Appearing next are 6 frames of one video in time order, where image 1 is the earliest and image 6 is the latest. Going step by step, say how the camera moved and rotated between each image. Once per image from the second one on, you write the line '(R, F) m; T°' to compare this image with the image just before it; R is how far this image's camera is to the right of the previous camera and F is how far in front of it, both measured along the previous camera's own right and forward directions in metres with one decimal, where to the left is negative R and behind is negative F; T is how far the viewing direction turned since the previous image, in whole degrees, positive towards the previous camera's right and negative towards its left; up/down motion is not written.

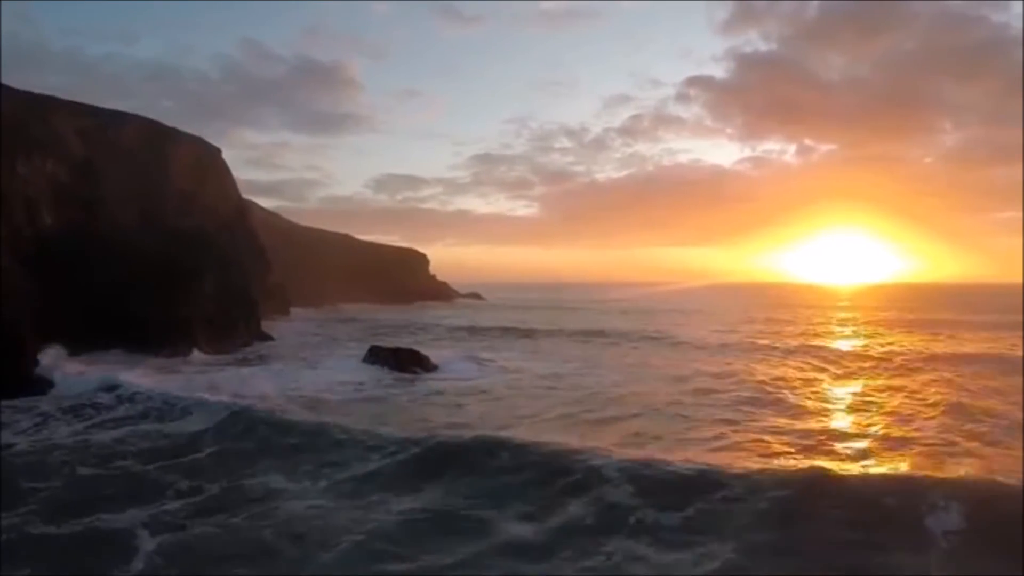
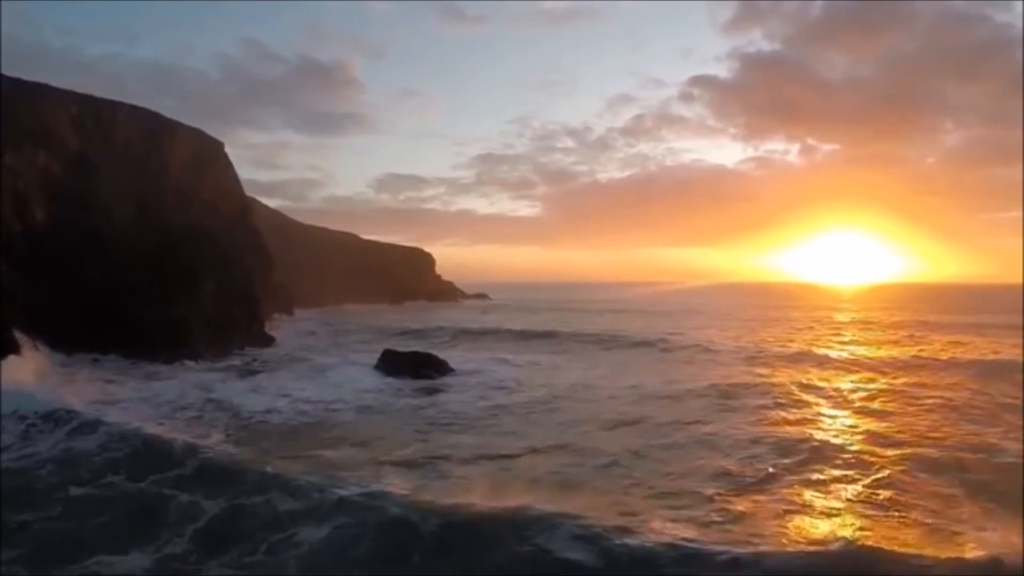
(-0.4, +1.0) m; 0°
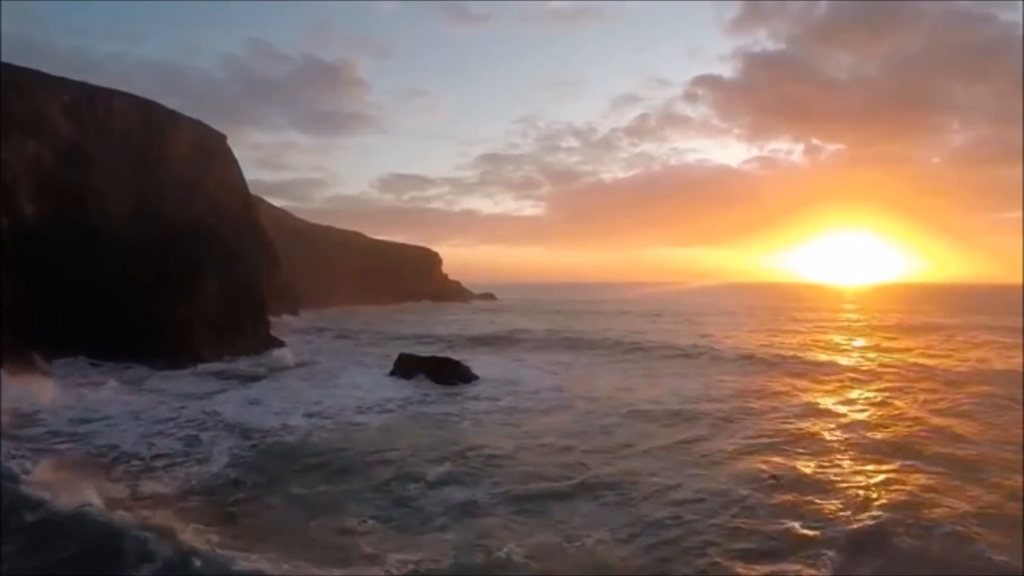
(-0.4, +1.1) m; 0°
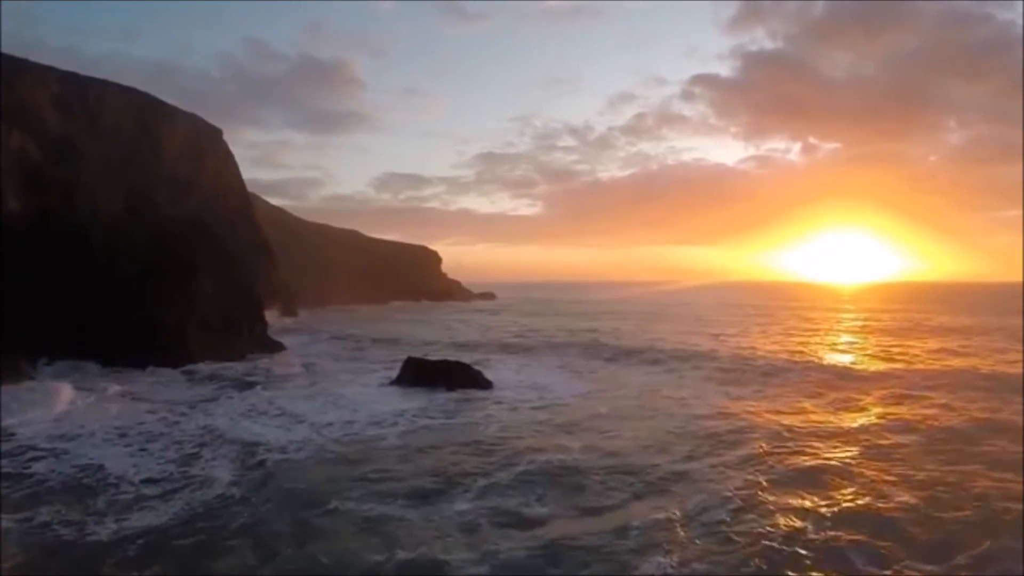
(-0.3, +0.8) m; 0°
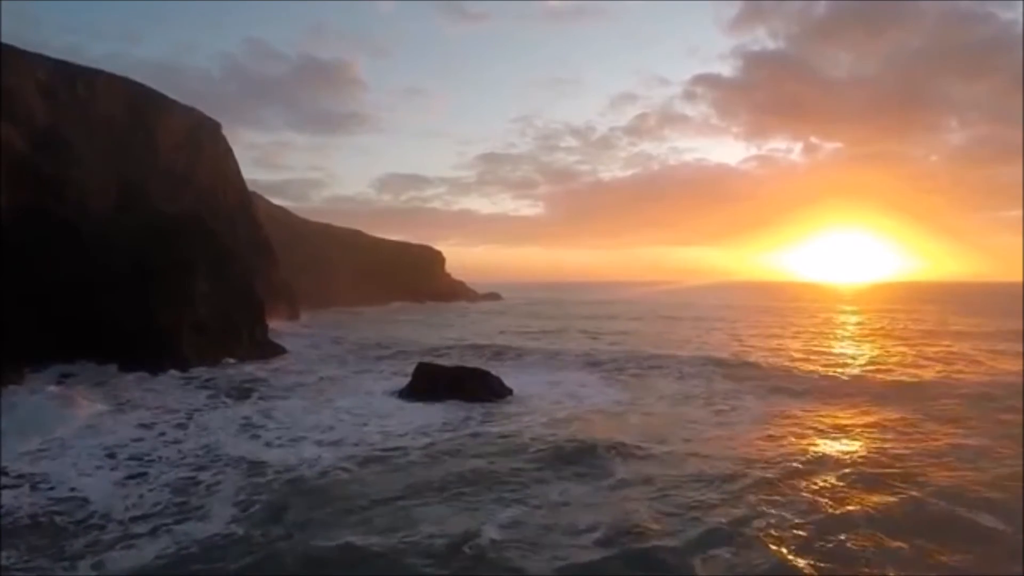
(-0.3, +1.0) m; 0°
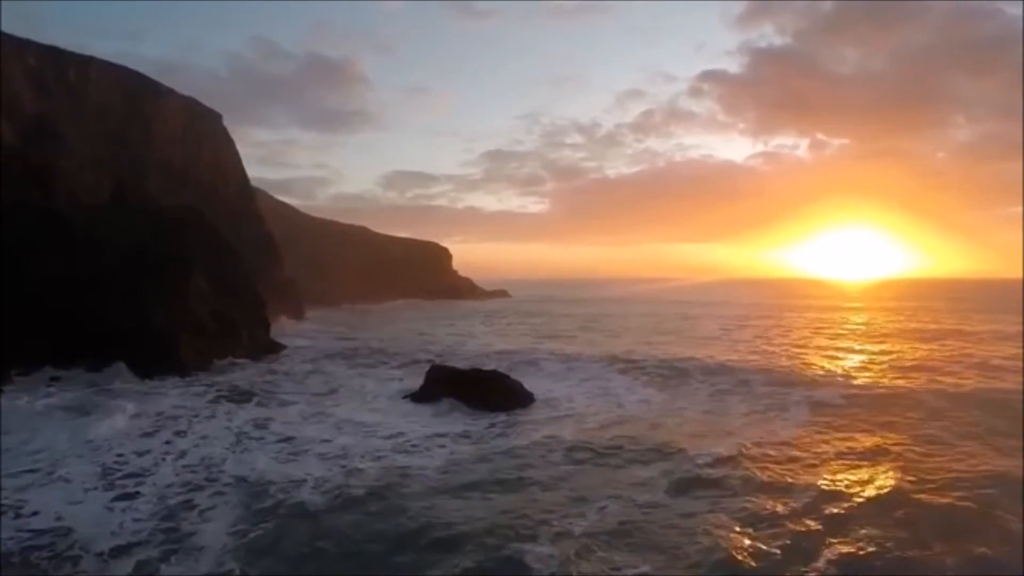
(-0.2, +0.9) m; 0°
